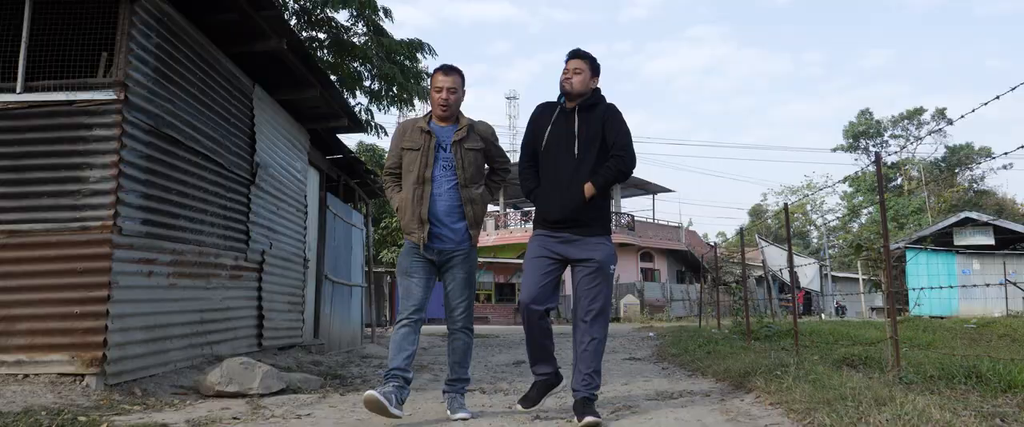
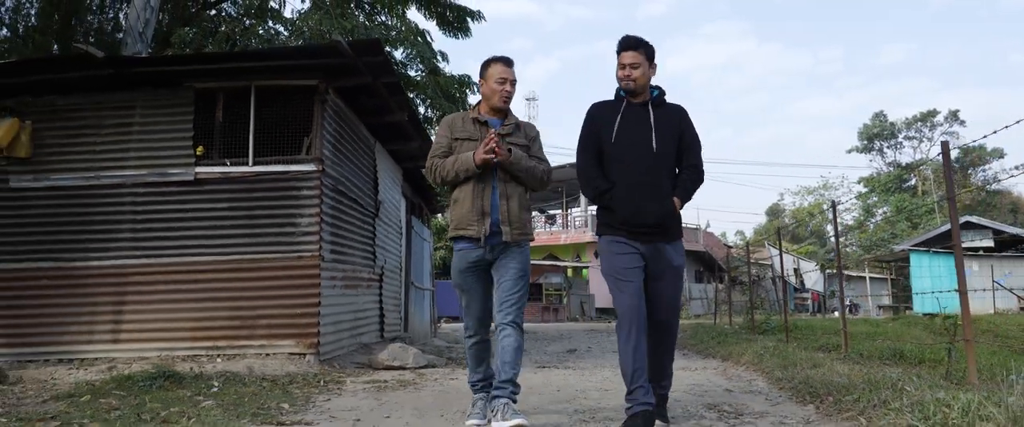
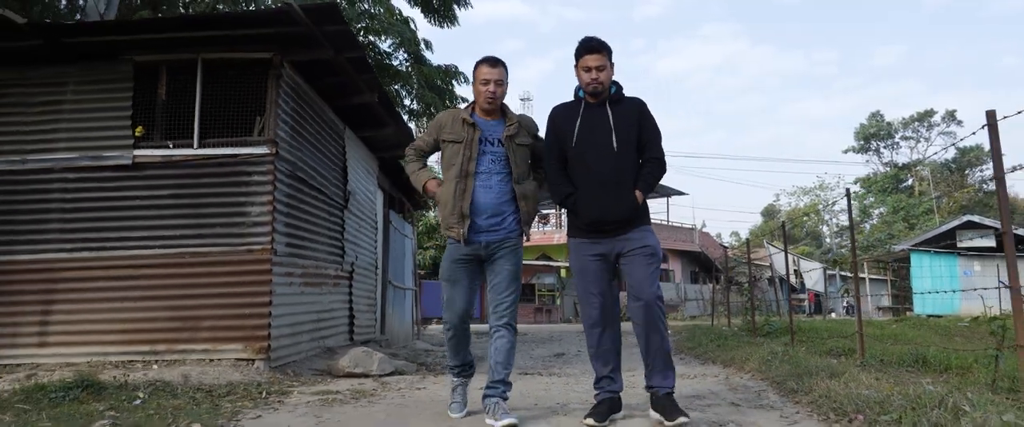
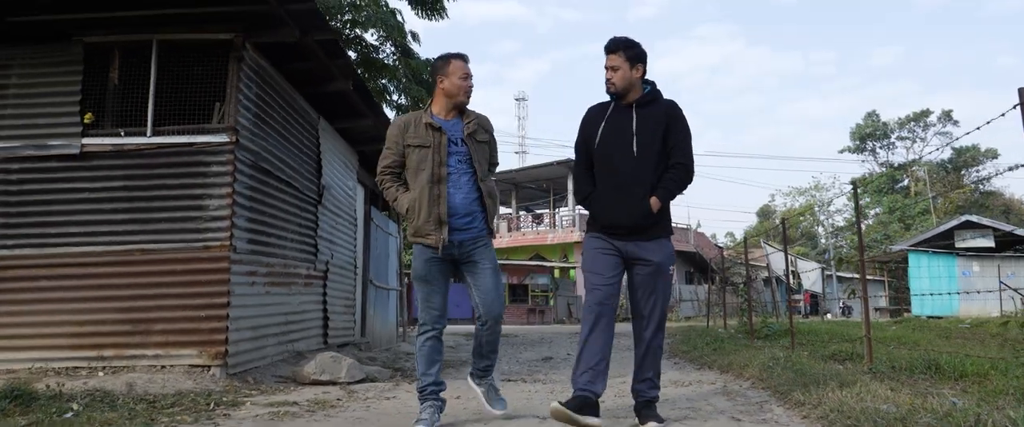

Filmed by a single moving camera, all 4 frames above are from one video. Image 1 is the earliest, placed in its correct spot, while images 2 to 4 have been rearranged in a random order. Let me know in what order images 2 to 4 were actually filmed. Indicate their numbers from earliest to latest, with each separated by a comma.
4, 3, 2
